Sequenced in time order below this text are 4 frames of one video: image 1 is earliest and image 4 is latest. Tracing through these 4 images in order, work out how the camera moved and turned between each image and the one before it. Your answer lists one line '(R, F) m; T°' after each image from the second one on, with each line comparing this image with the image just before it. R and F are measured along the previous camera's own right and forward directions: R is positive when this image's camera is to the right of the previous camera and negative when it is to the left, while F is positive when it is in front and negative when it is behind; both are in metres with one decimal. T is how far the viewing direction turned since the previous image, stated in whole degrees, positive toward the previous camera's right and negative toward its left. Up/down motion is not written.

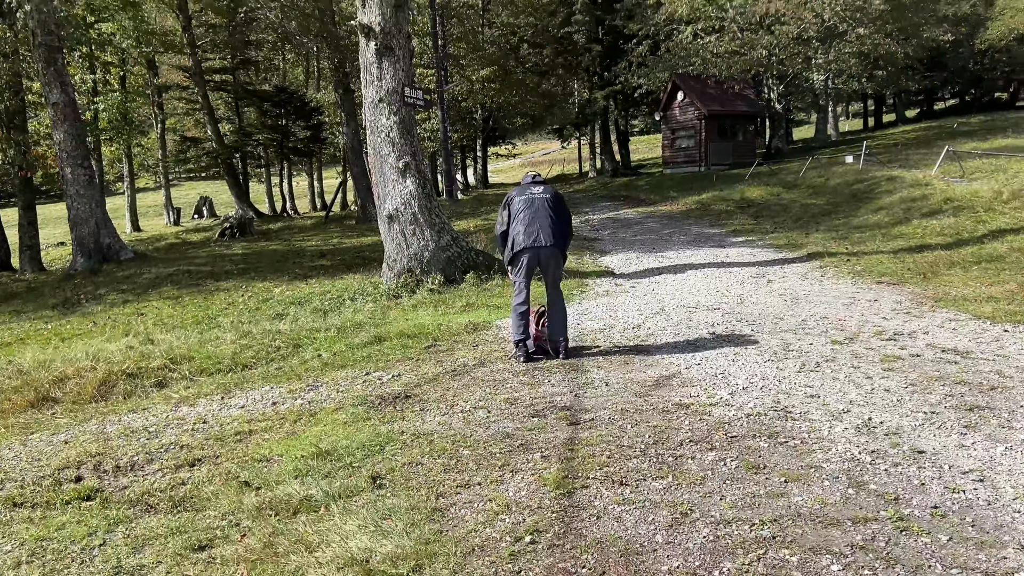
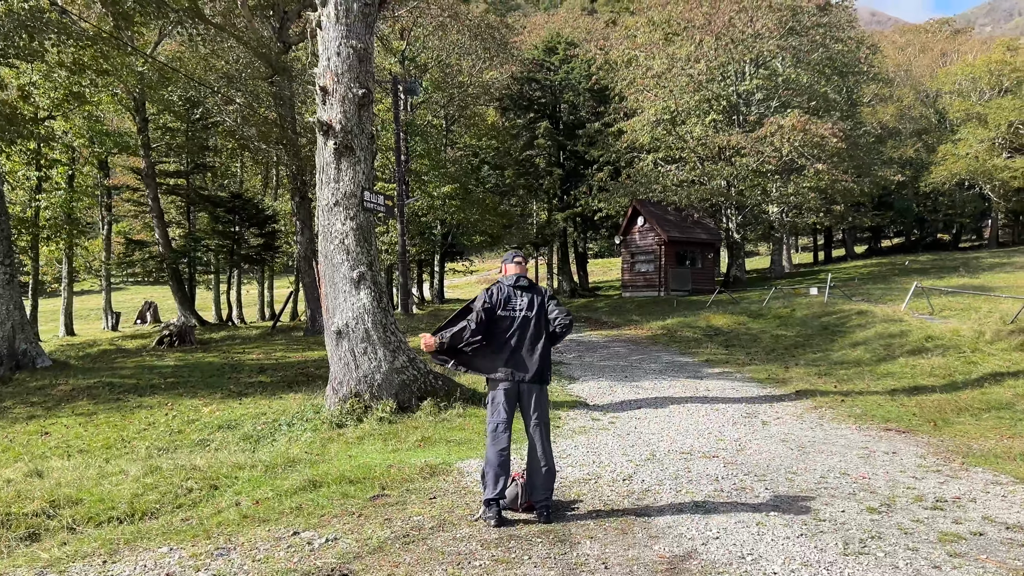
(-0.1, +0.9) m; +3°
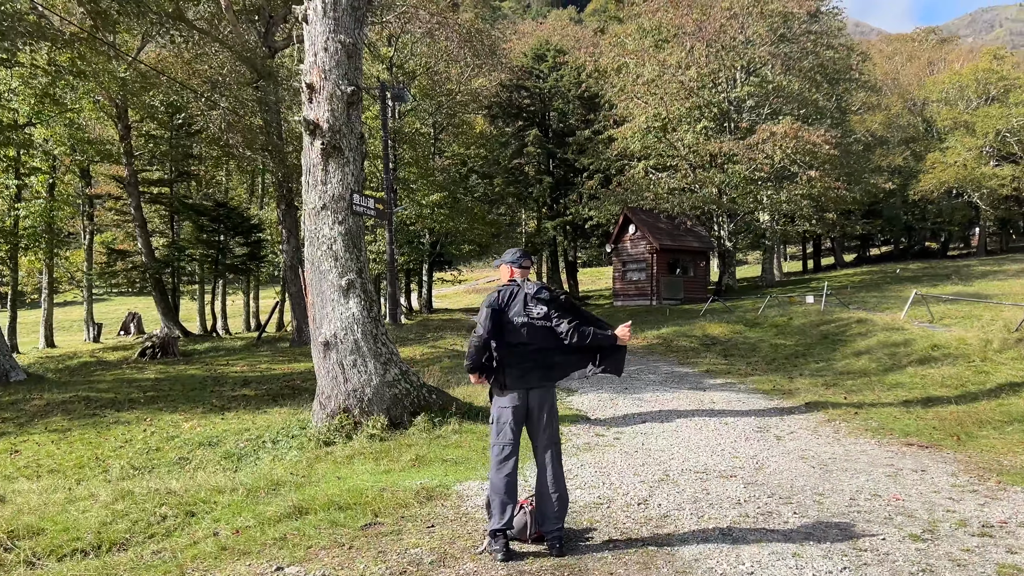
(-0.1, +0.4) m; +1°
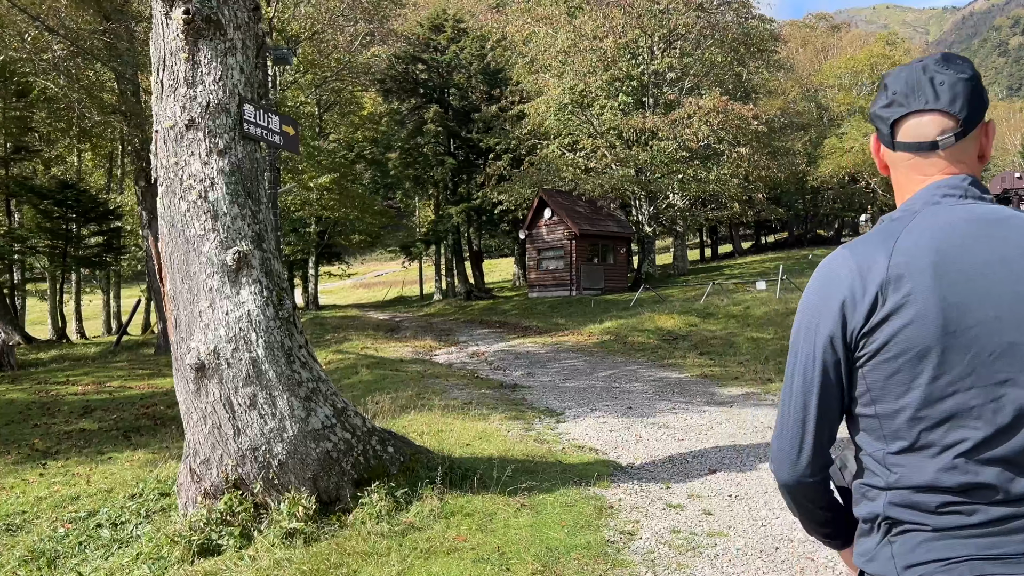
(-0.6, +2.7) m; +8°
